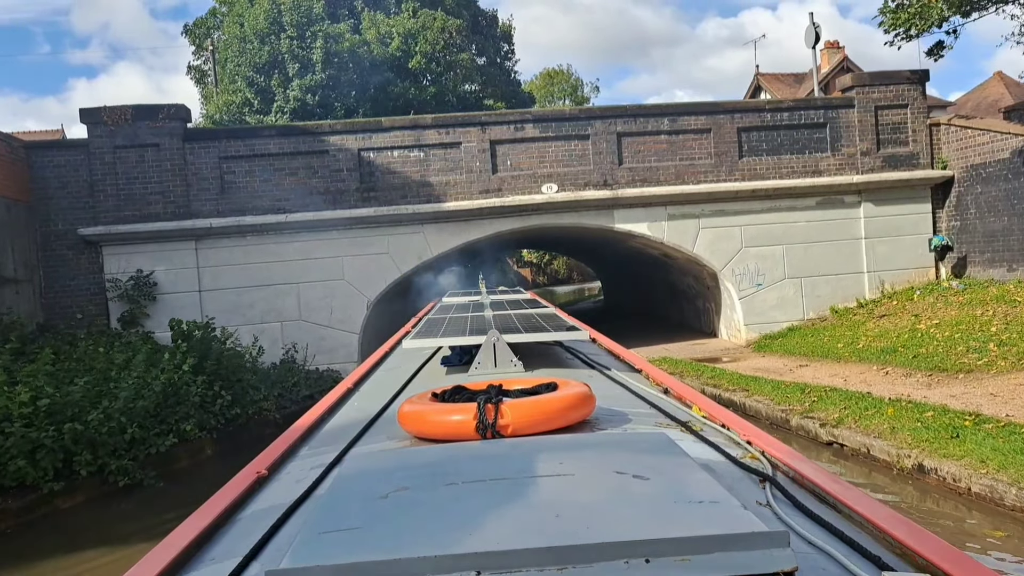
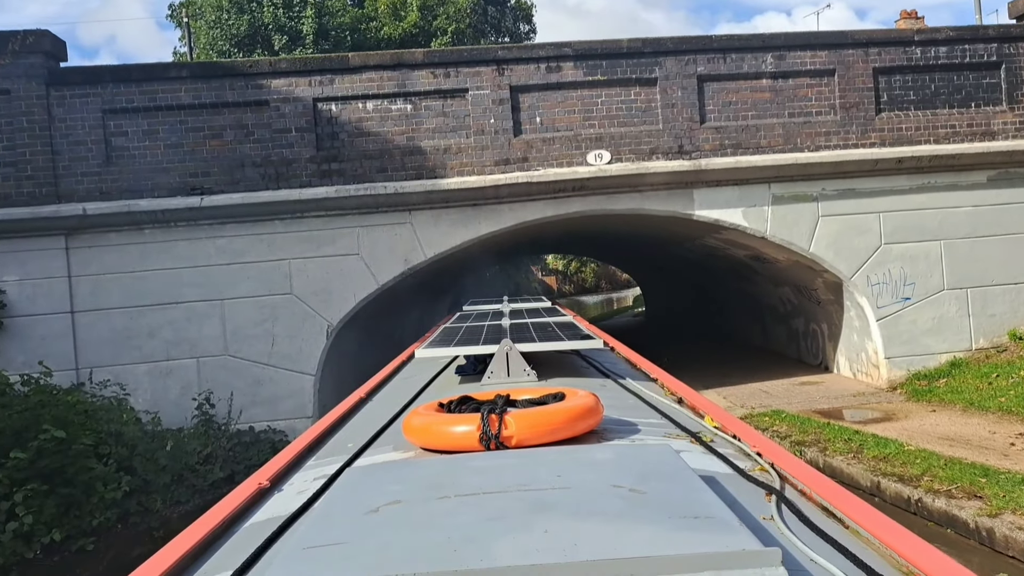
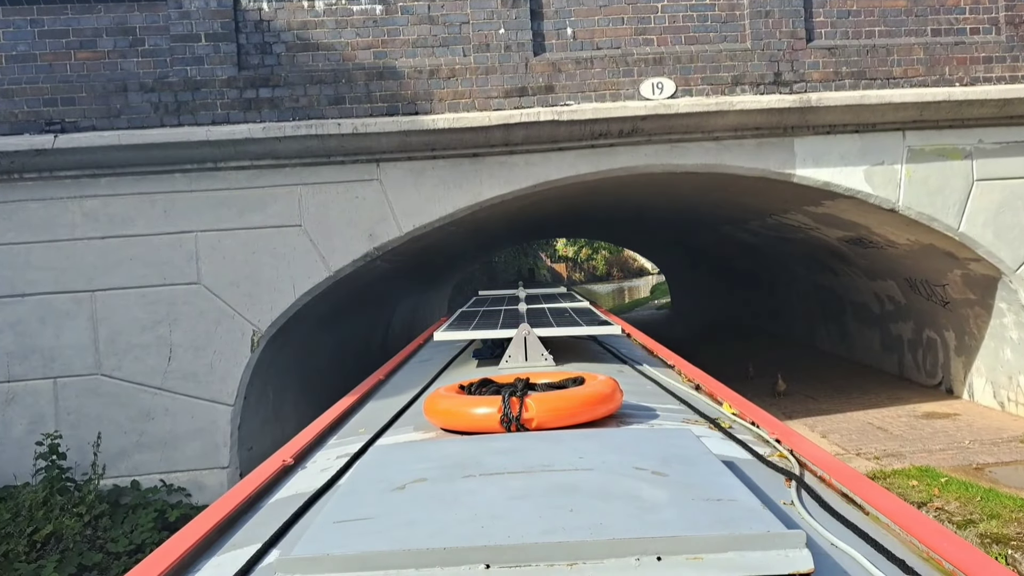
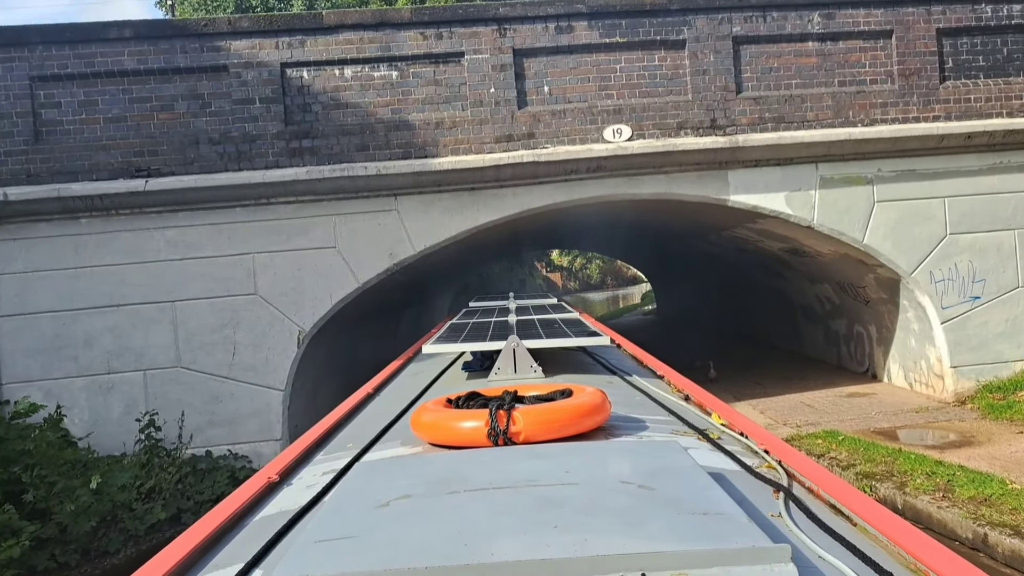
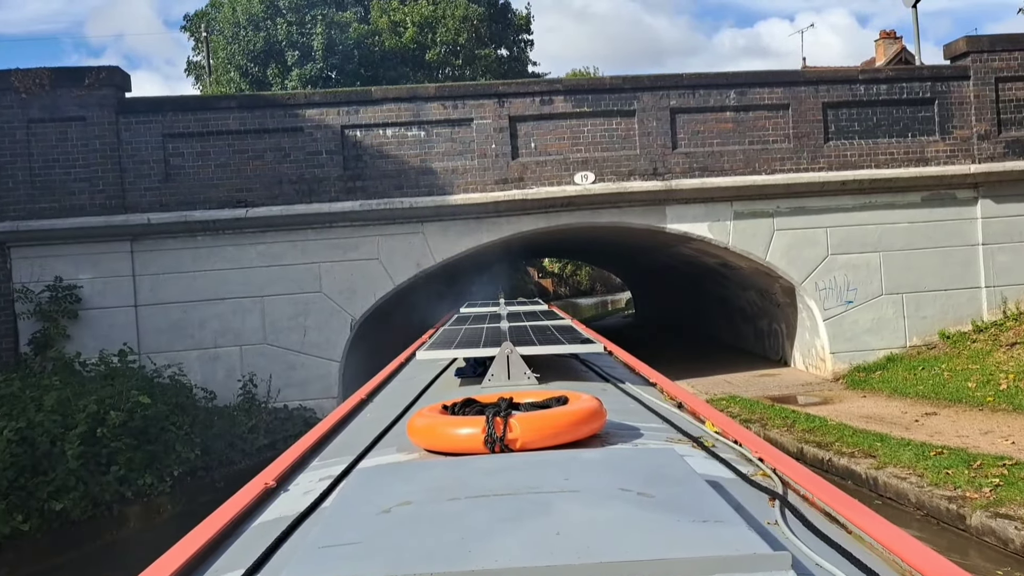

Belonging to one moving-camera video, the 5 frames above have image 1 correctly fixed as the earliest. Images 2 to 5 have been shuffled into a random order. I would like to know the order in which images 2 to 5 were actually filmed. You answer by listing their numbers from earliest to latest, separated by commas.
5, 2, 4, 3
